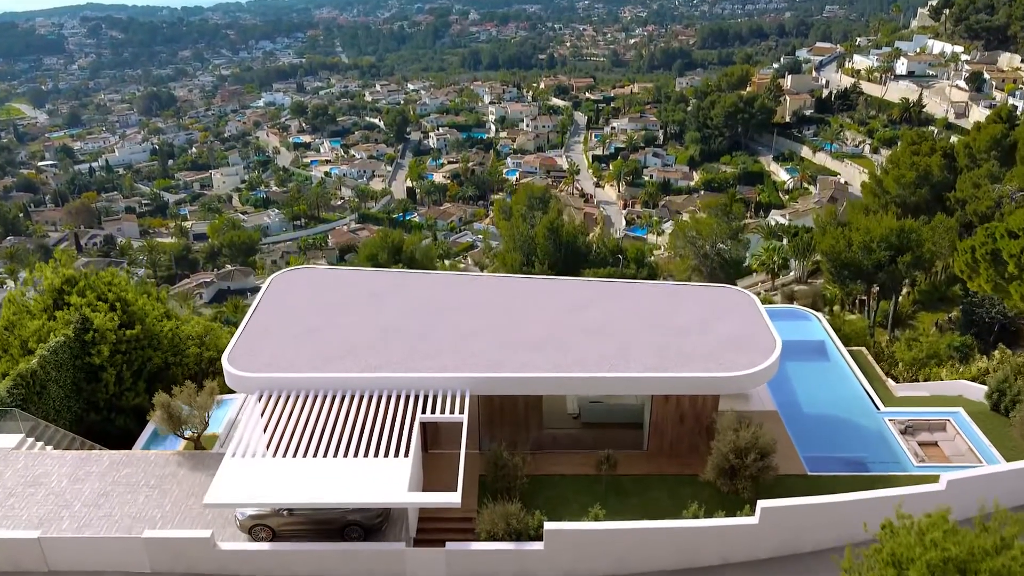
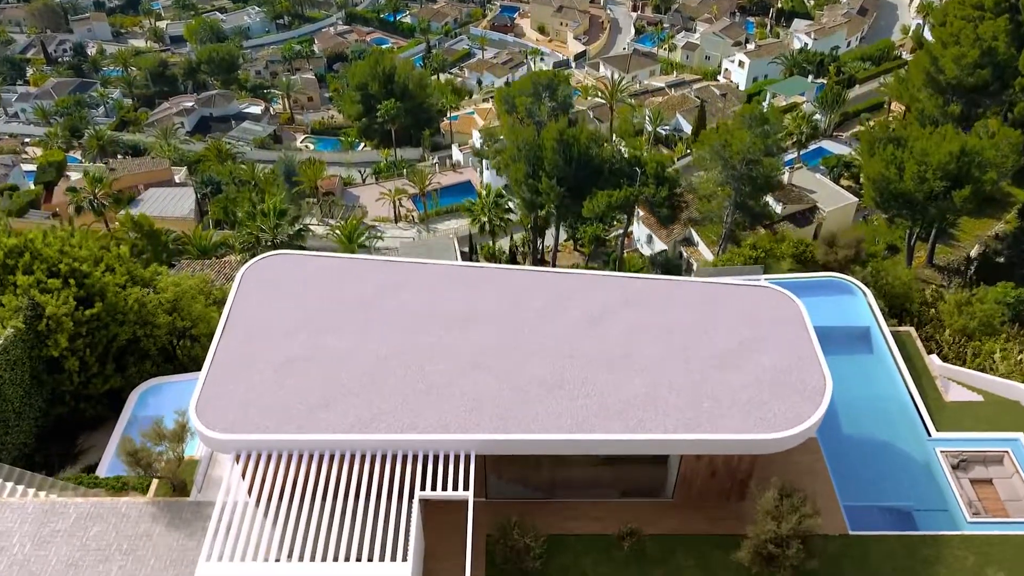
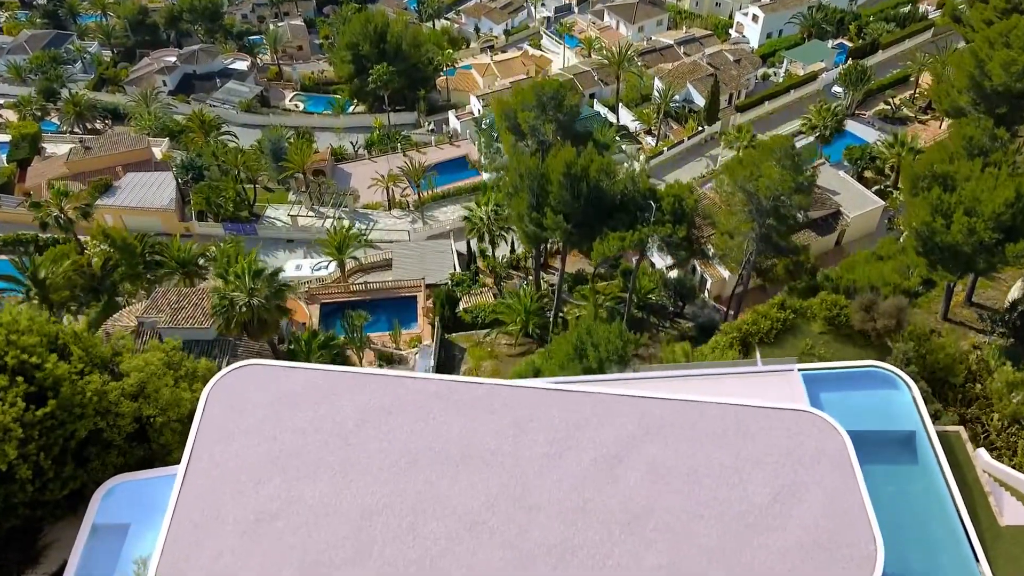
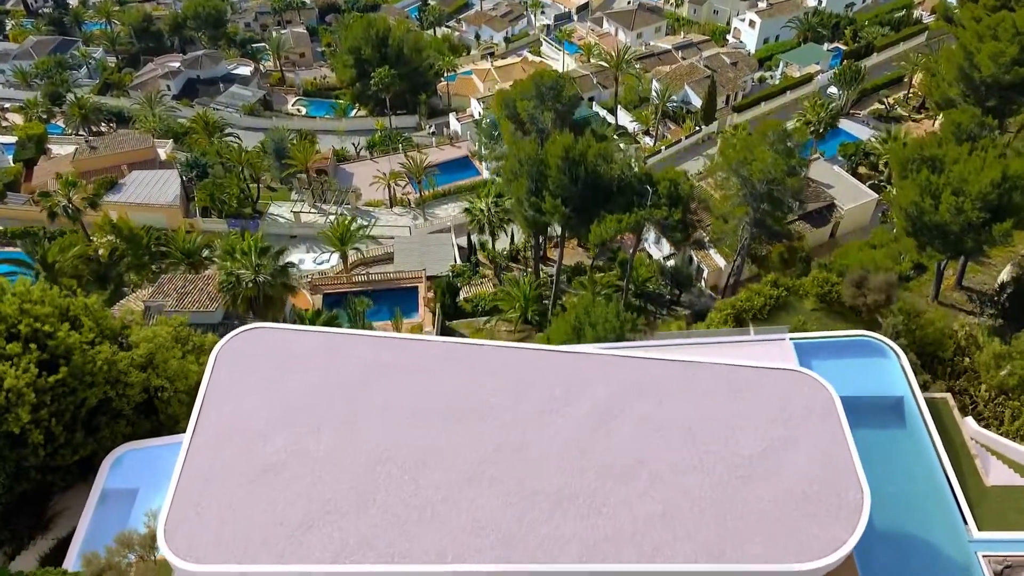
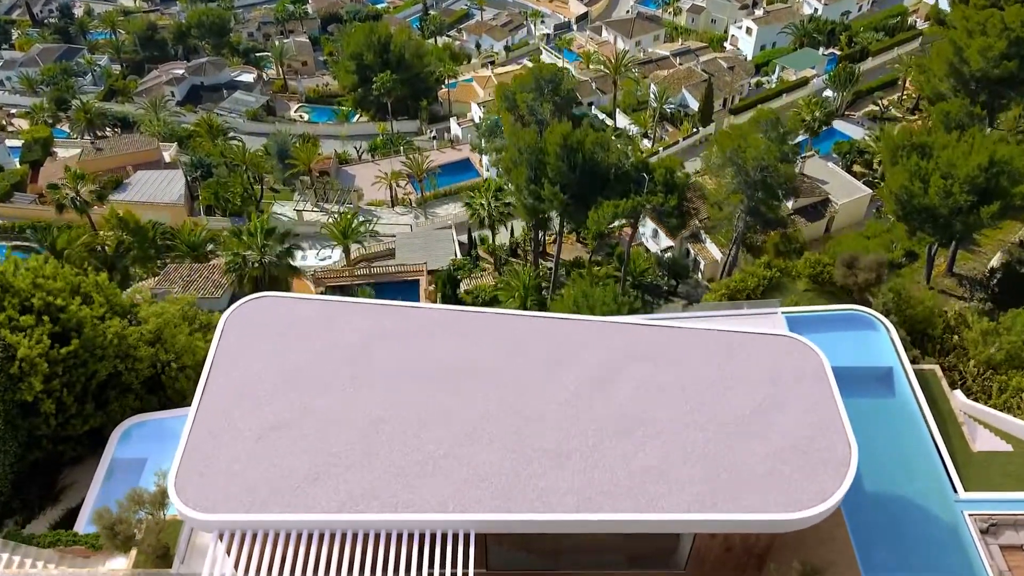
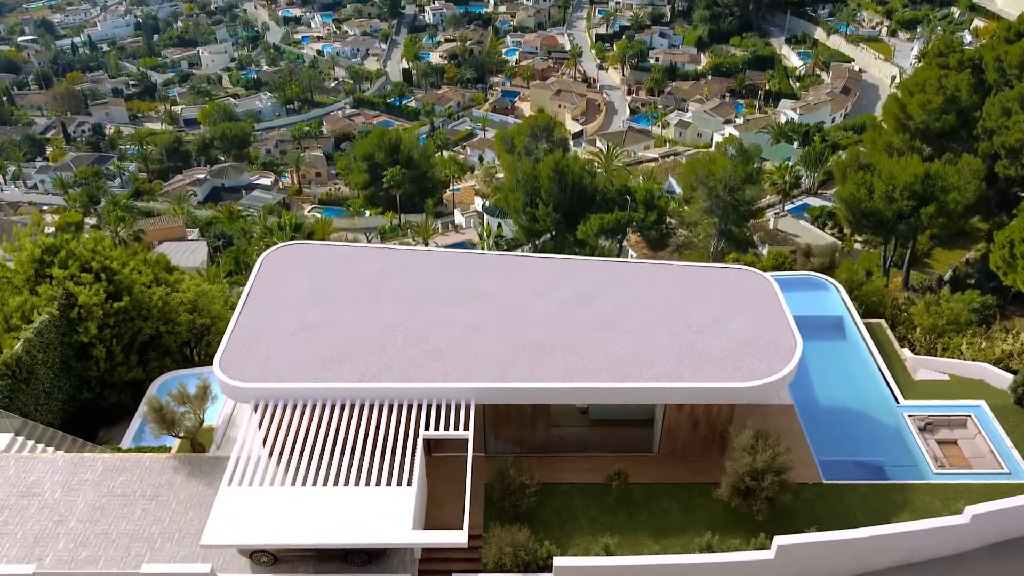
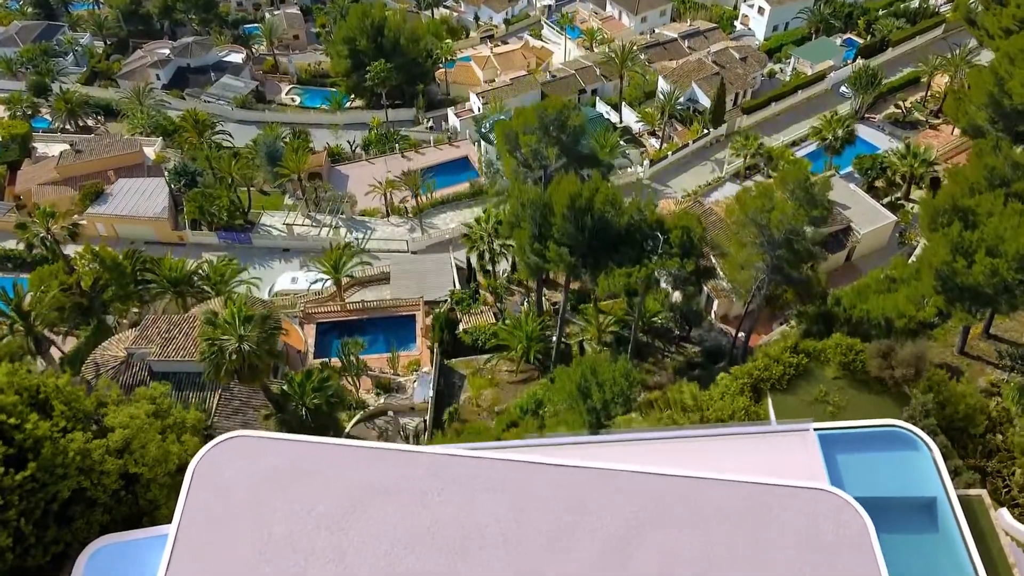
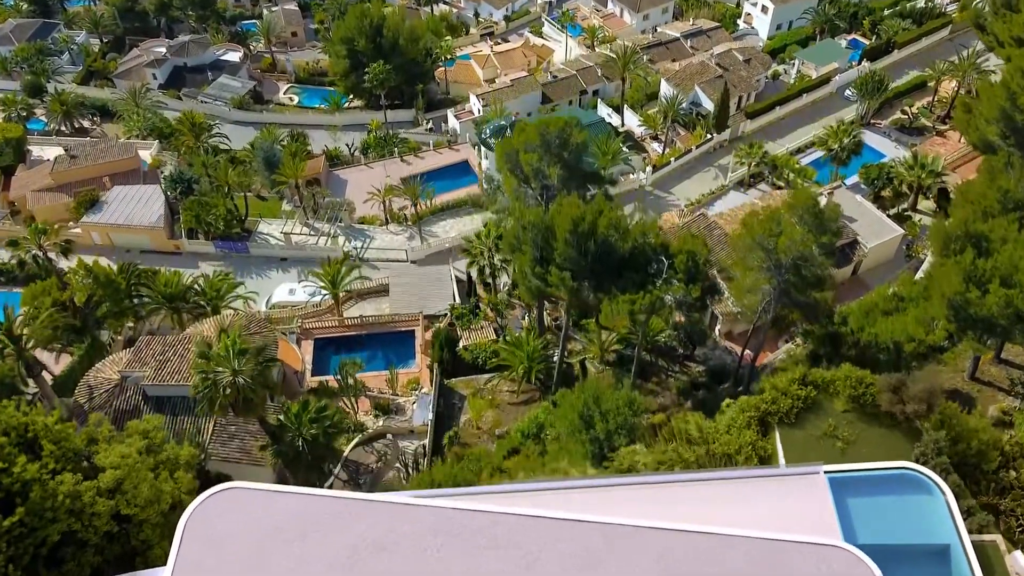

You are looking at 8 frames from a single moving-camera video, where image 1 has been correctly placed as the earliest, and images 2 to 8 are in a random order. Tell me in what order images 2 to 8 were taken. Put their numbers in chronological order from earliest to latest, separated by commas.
6, 2, 5, 4, 3, 7, 8
